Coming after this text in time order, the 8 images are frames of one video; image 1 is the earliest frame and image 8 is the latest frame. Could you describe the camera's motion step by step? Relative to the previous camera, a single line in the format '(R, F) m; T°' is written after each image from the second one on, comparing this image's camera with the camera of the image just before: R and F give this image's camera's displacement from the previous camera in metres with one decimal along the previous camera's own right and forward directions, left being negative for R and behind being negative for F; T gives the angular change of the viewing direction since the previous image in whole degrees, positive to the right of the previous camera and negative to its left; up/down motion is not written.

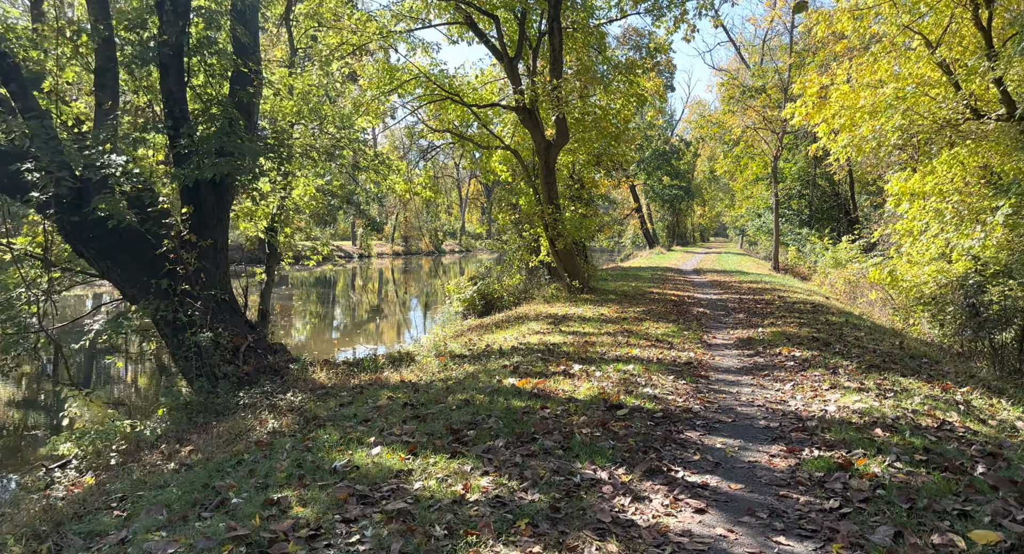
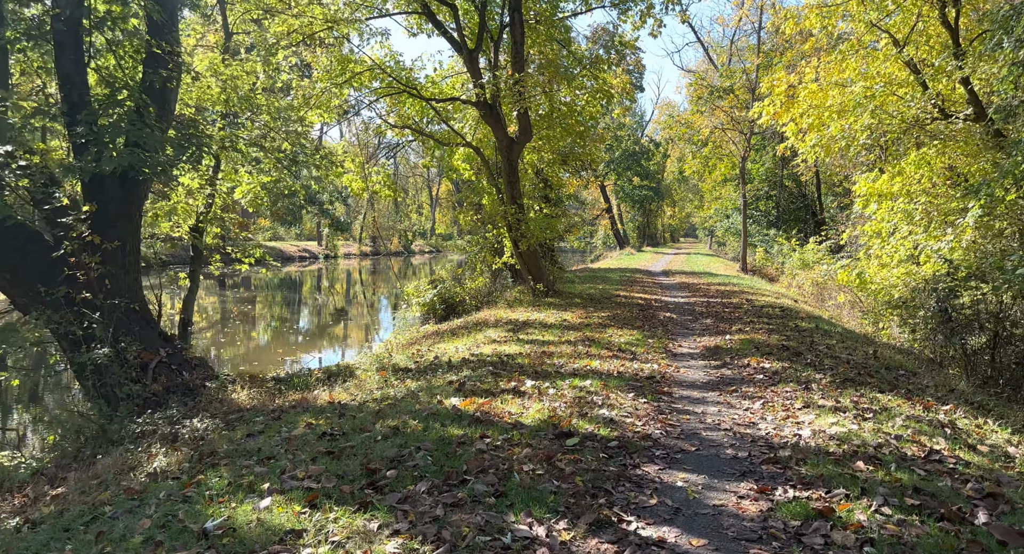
(+0.3, +0.8) m; +2°
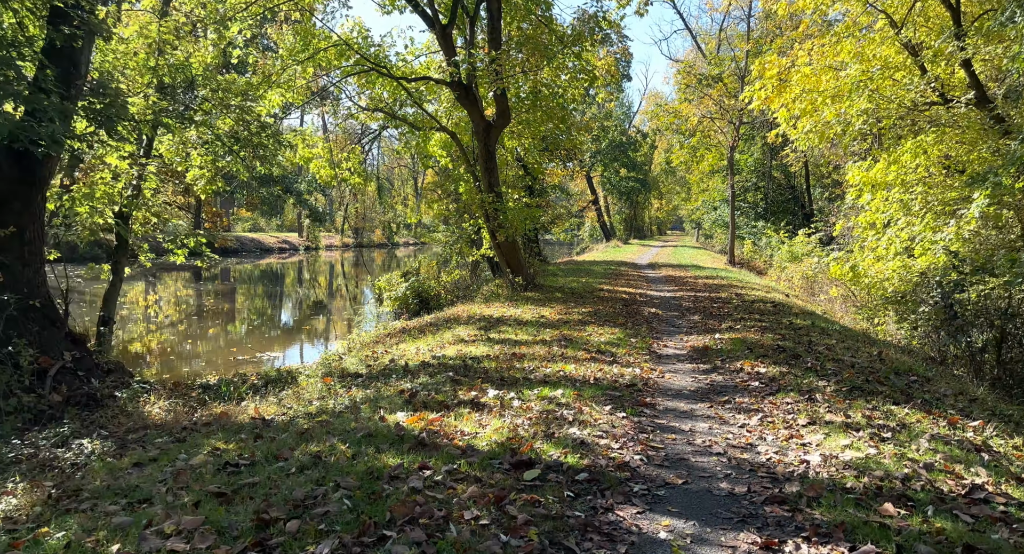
(+0.2, +1.1) m; +1°
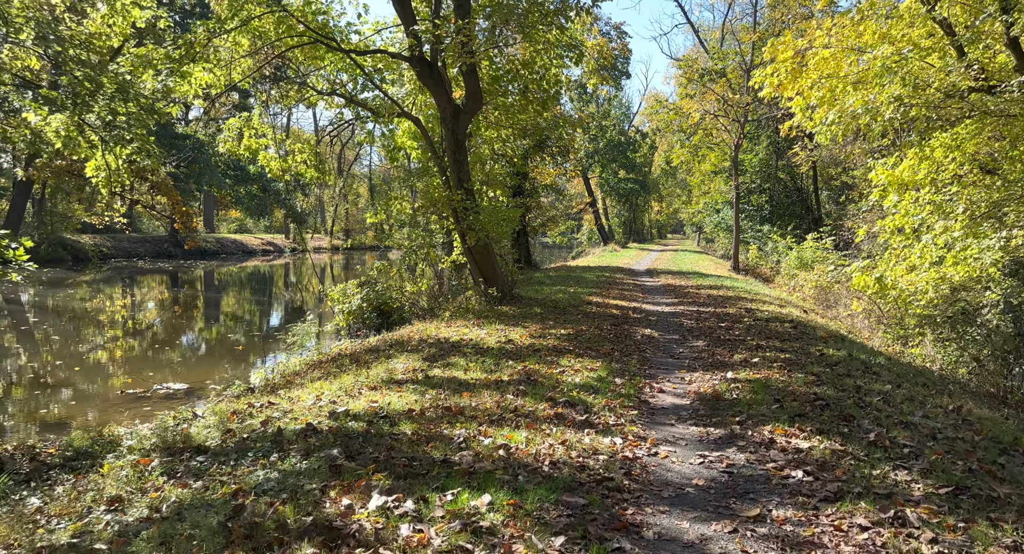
(+0.5, +2.6) m; 0°
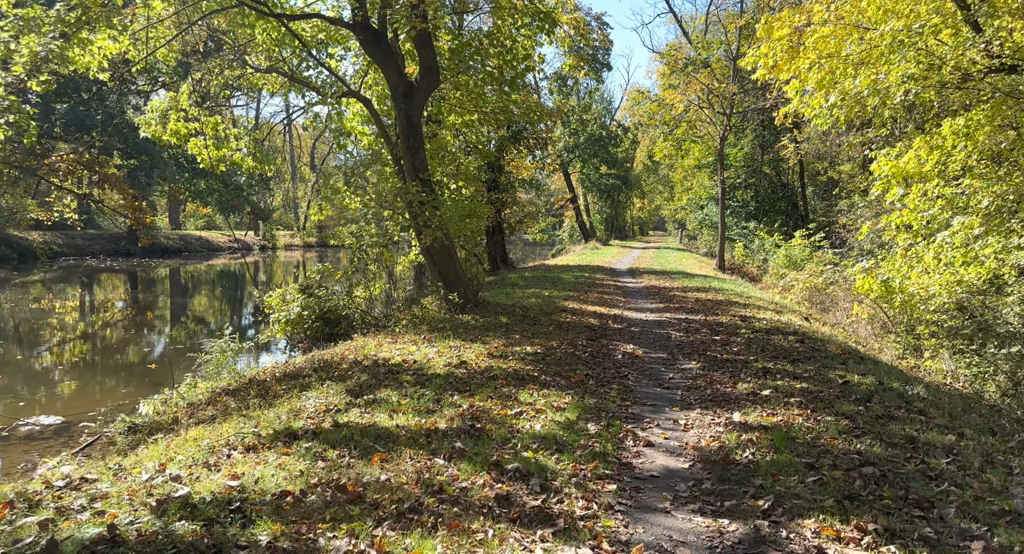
(+0.3, +2.0) m; +1°
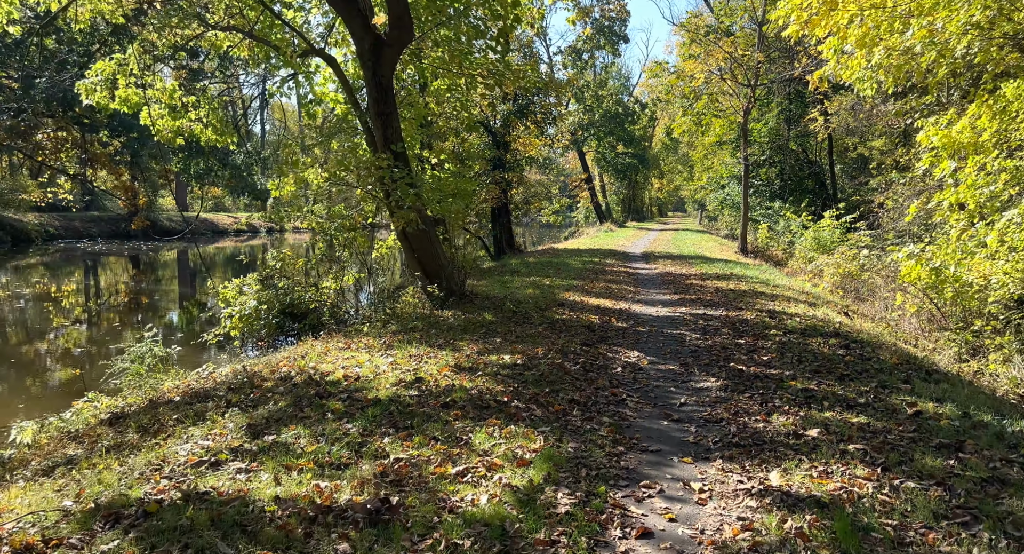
(+0.5, +2.0) m; -1°
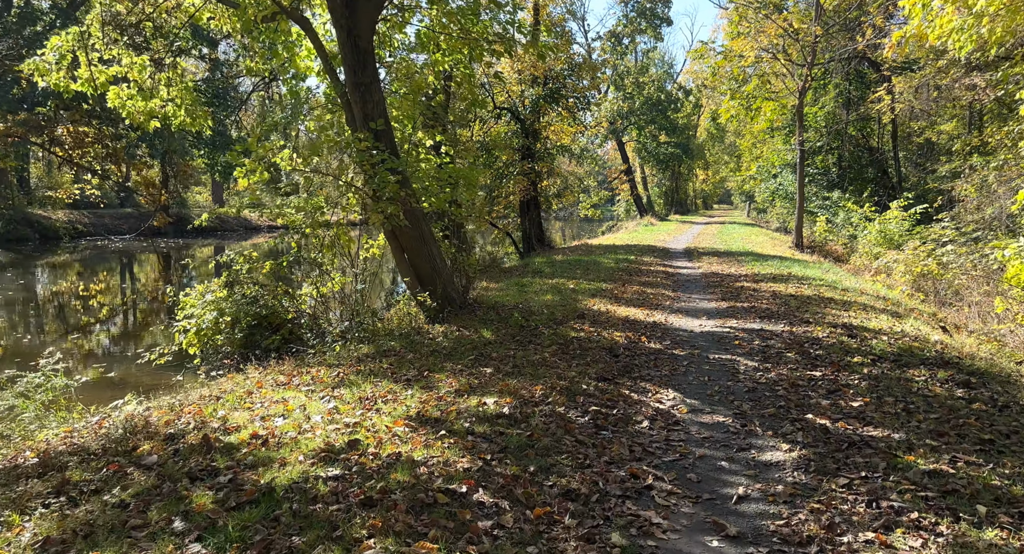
(+0.4, +2.3) m; -3°
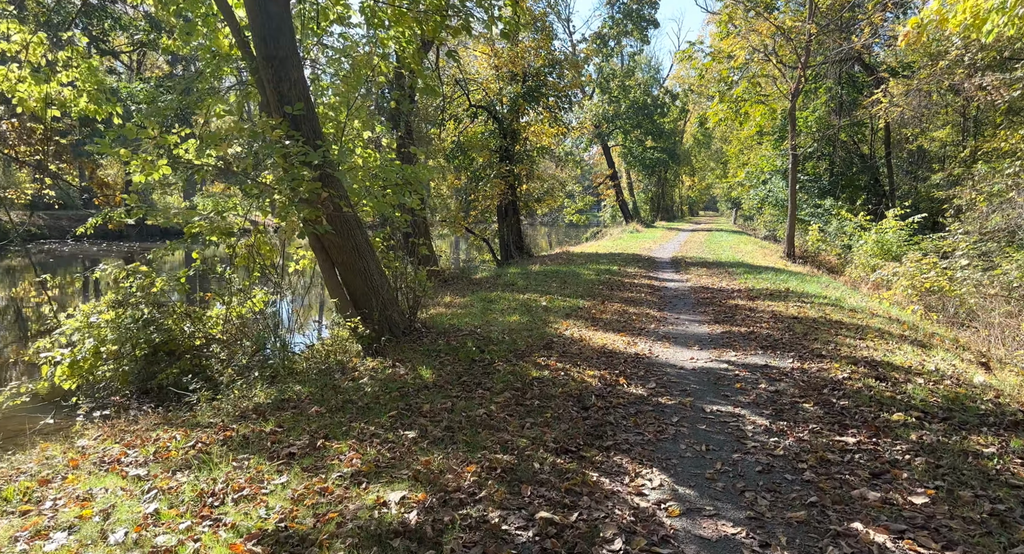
(+0.4, +1.8) m; +1°
